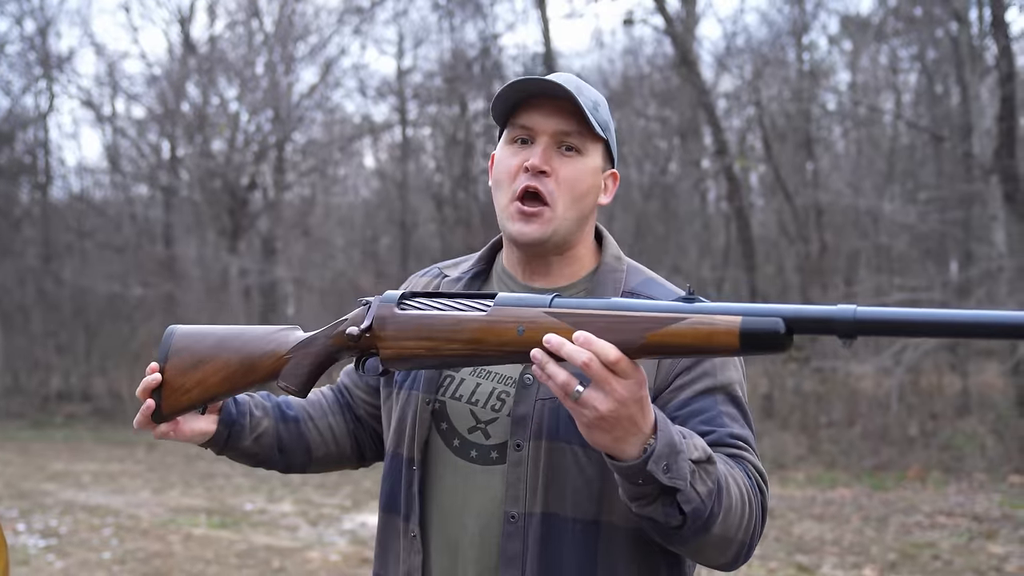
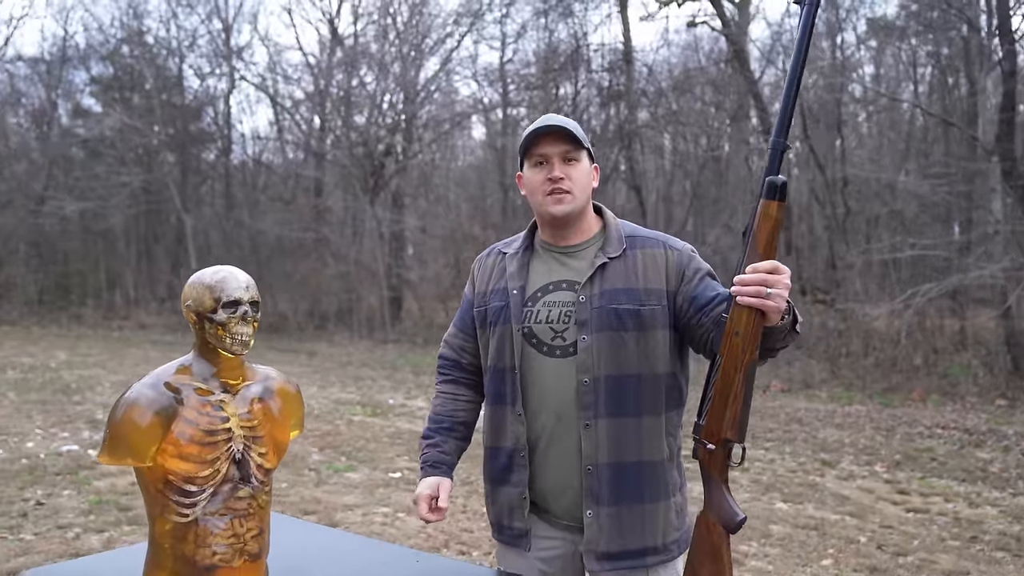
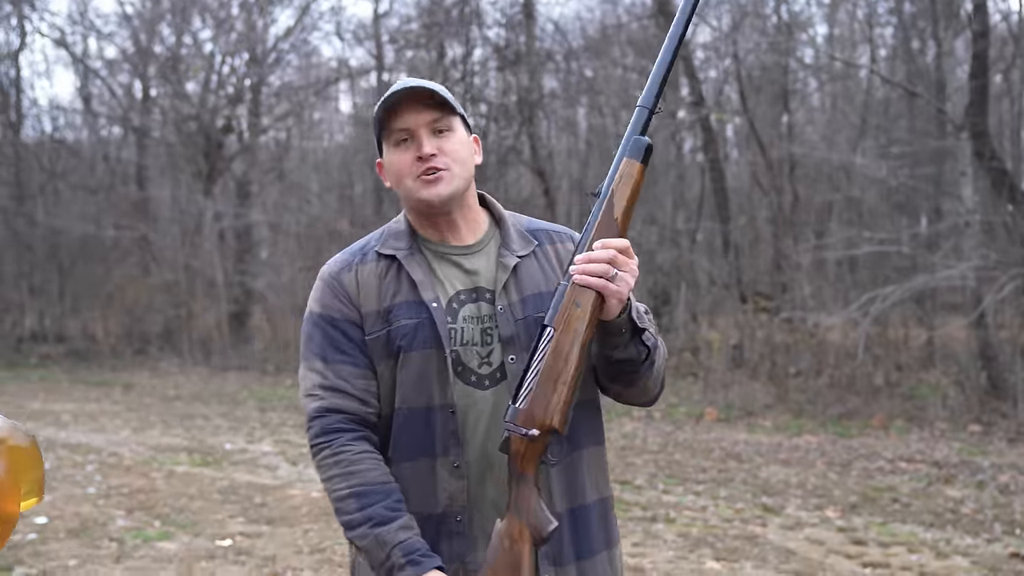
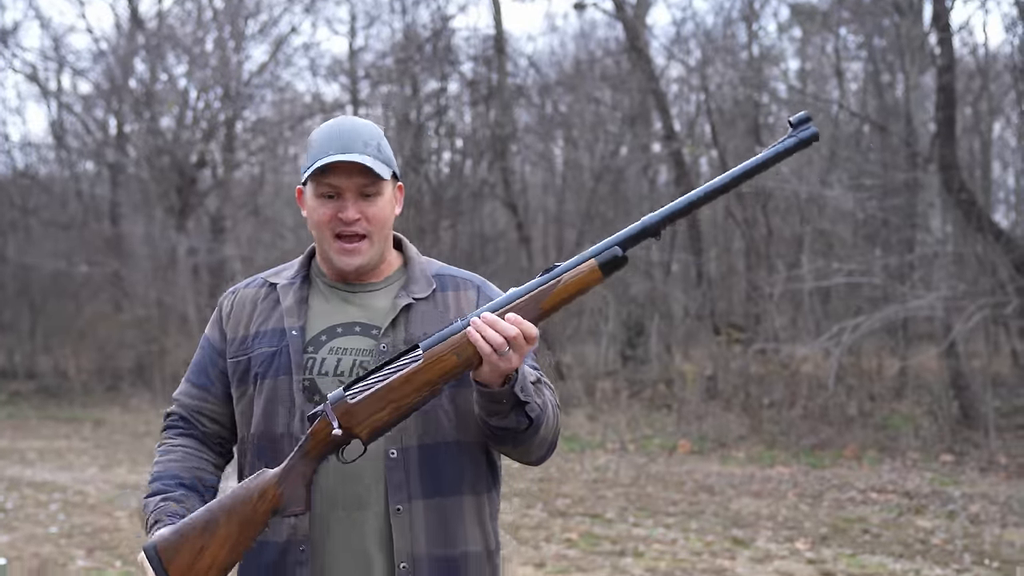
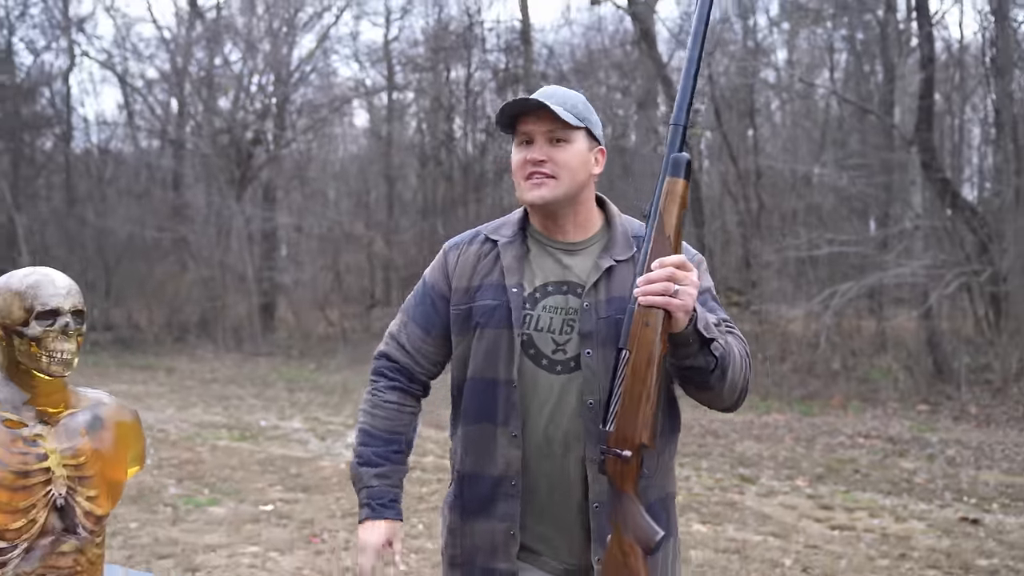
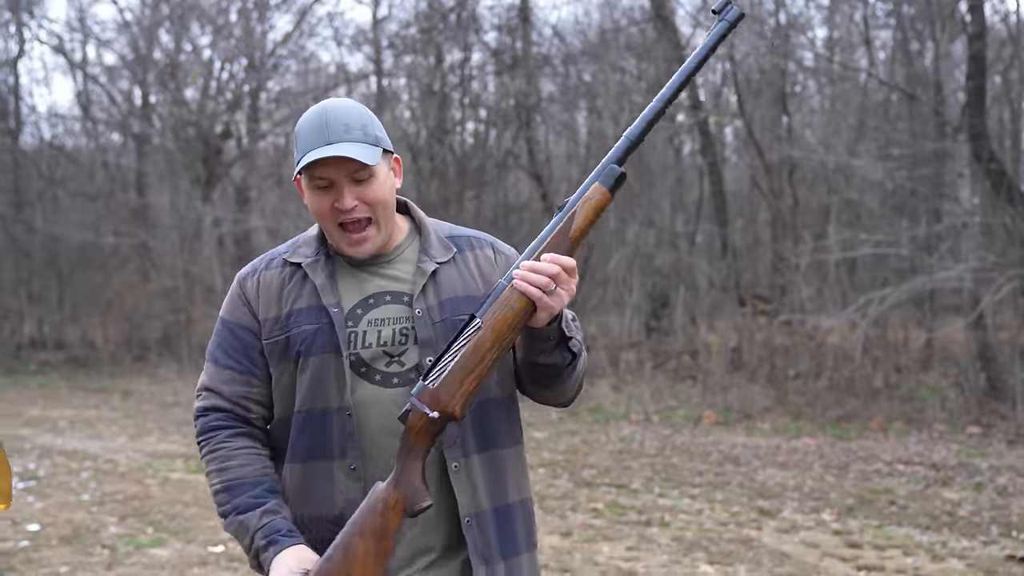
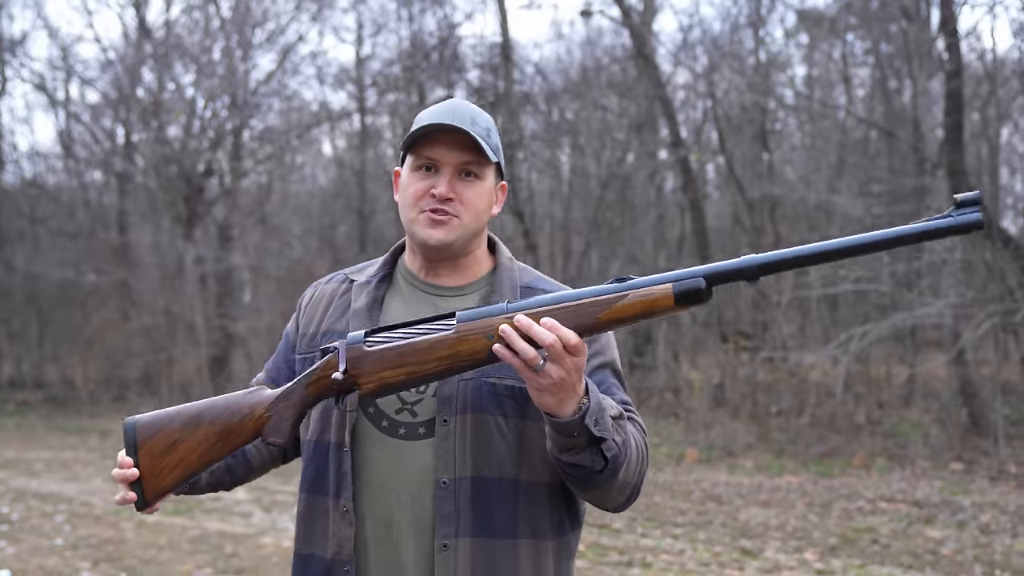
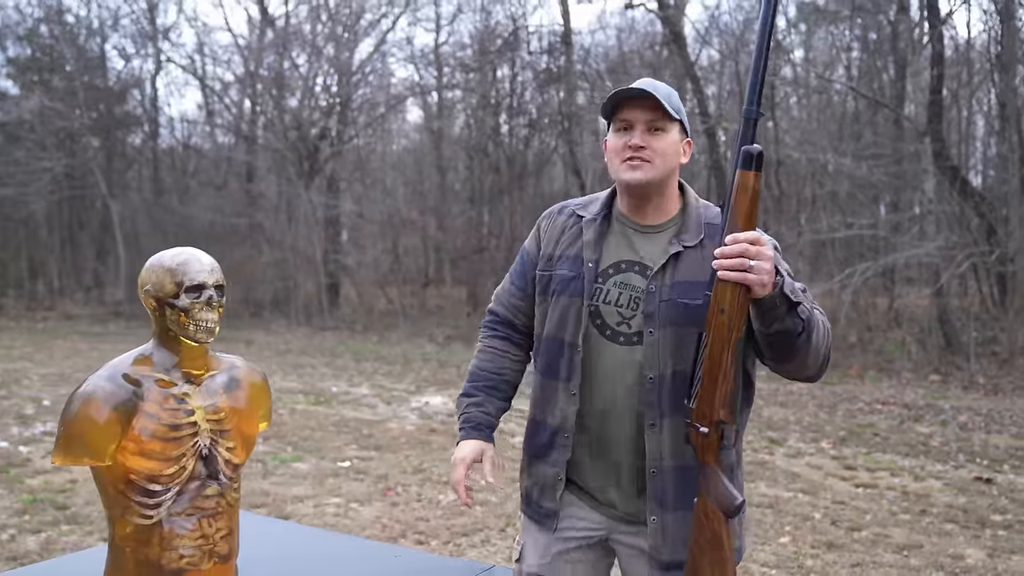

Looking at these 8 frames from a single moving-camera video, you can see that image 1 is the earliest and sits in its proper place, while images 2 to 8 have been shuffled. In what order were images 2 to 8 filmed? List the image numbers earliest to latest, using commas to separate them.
7, 4, 6, 3, 5, 8, 2
